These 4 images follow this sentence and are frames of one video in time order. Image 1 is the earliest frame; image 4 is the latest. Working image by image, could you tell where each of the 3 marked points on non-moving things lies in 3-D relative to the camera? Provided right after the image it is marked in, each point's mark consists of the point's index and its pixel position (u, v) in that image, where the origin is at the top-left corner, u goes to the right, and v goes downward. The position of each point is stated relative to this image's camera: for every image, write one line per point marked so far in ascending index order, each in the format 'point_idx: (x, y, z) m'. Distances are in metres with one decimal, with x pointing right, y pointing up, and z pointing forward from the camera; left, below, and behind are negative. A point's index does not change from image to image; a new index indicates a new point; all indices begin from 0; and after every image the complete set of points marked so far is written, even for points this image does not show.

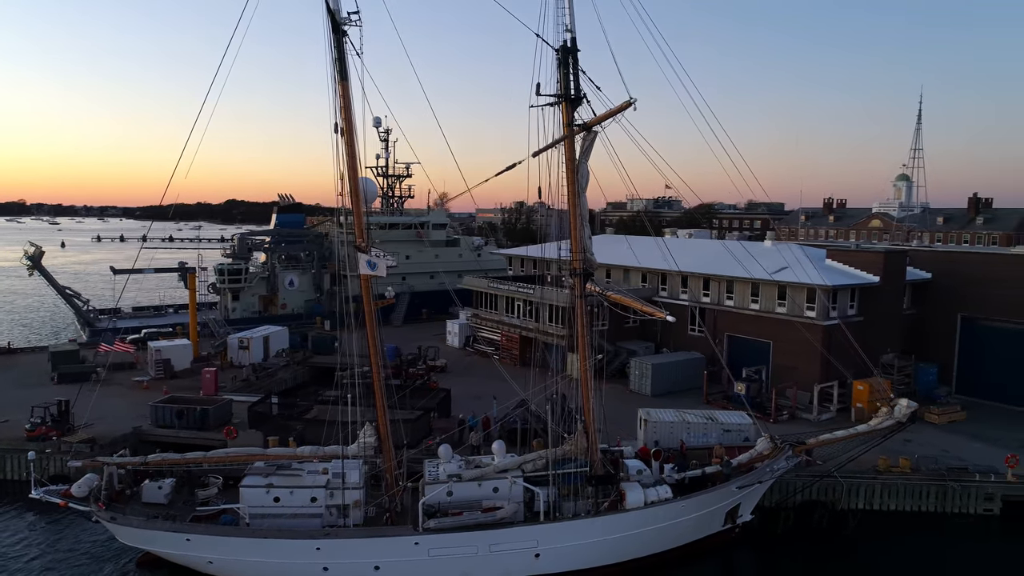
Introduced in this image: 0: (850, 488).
0: (+10.1, -5.9, +19.3) m
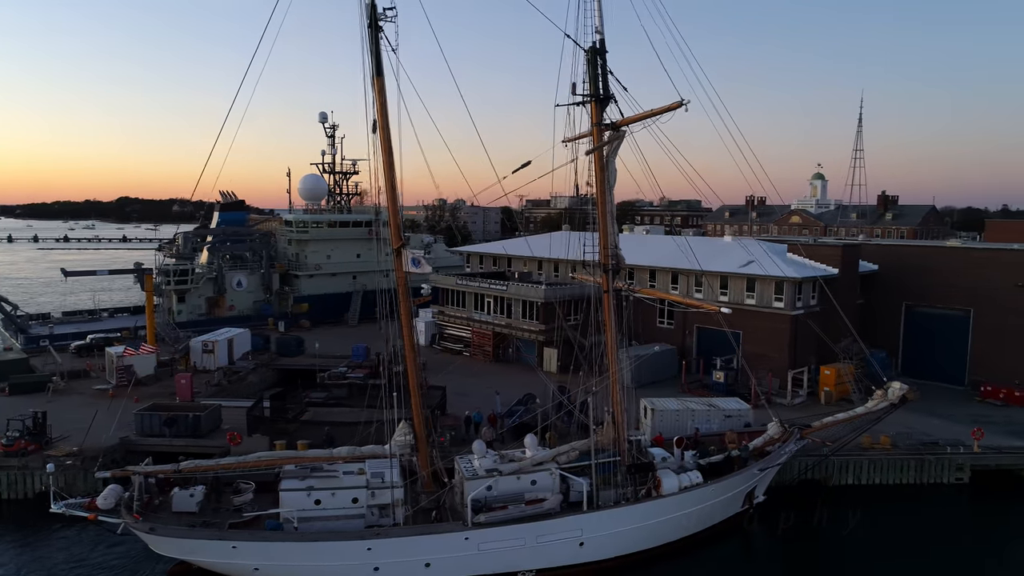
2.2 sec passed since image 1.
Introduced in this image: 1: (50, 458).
0: (+10.4, -5.6, +20.7) m
1: (-13.0, -4.8, +18.3) m
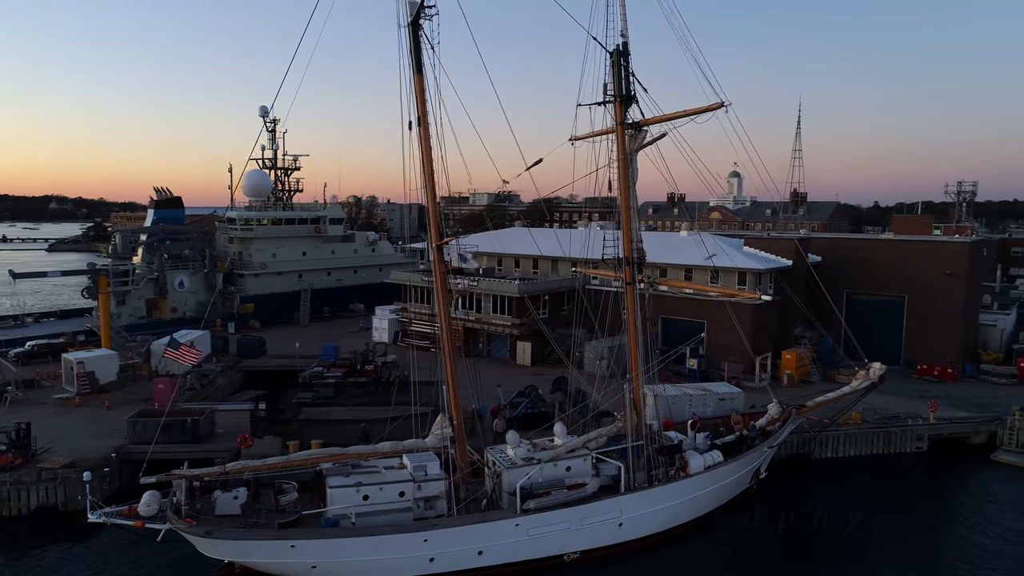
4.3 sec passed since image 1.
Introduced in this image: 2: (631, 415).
0: (+10.6, -5.3, +22.5) m
1: (-12.3, -4.8, +17.2) m
2: (+3.2, -3.5, +17.8) m
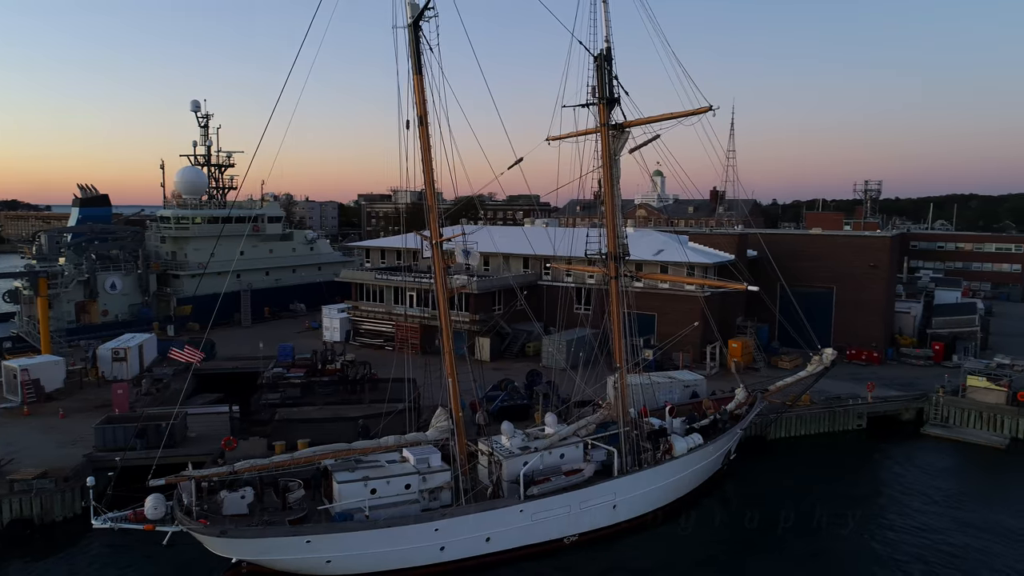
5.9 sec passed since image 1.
0: (+9.7, -5.0, +24.3) m
1: (-12.5, -4.9, +16.4) m
2: (+2.9, -3.3, +18.7) m
